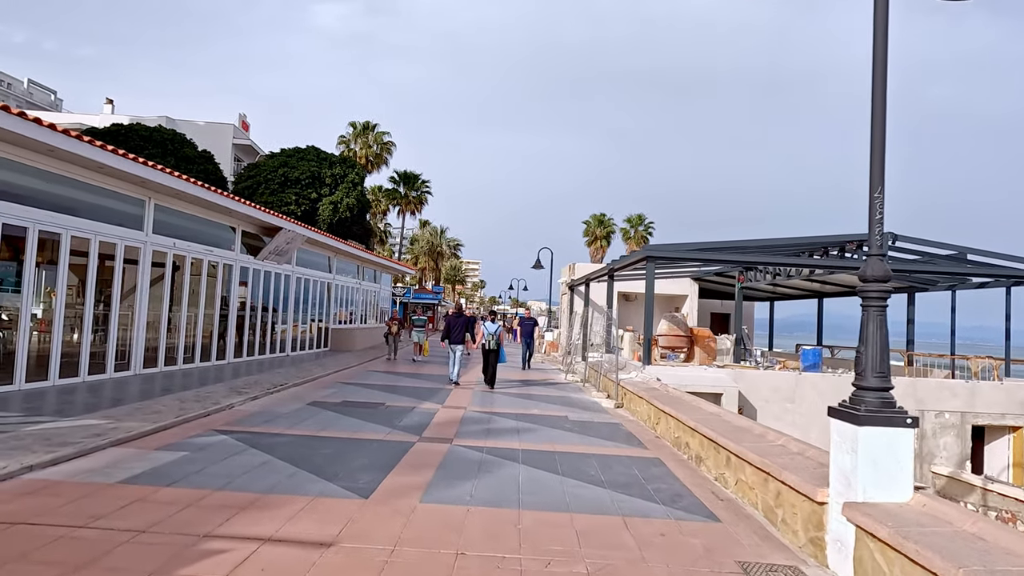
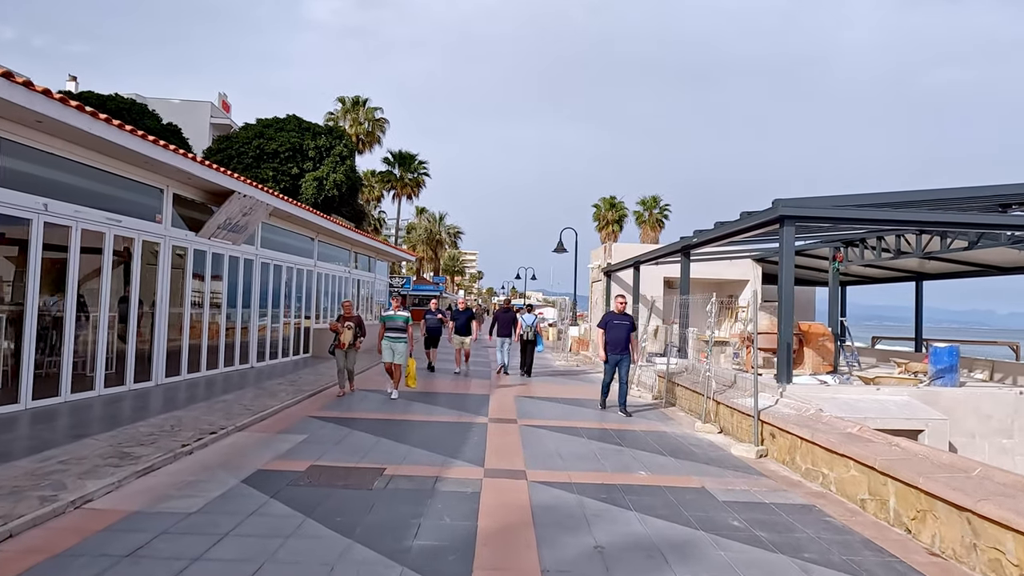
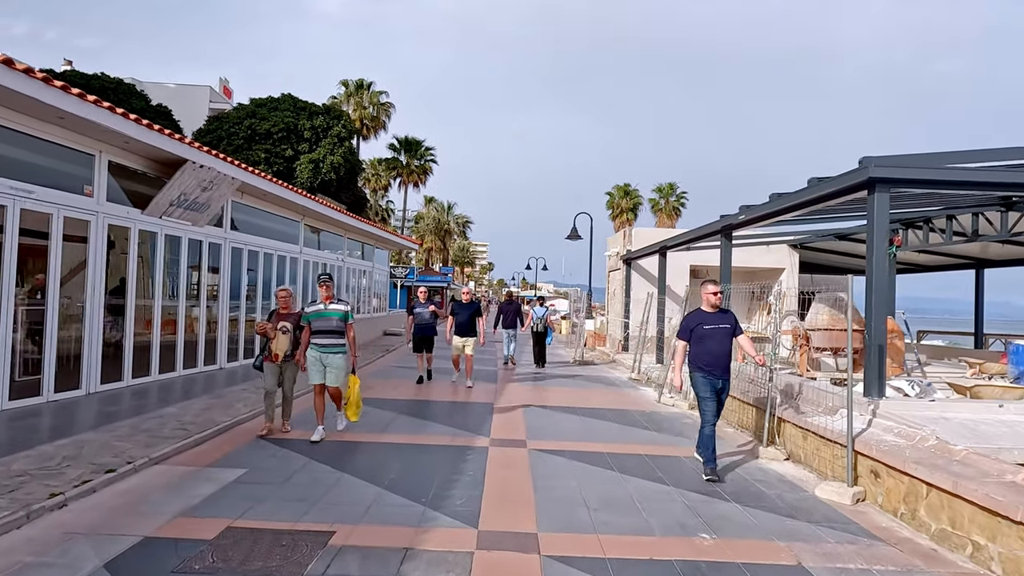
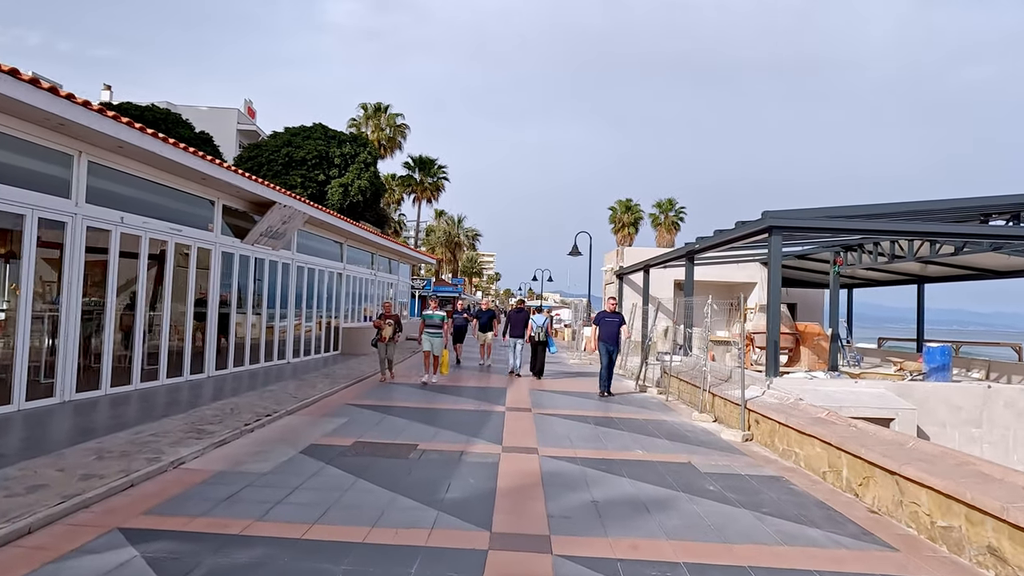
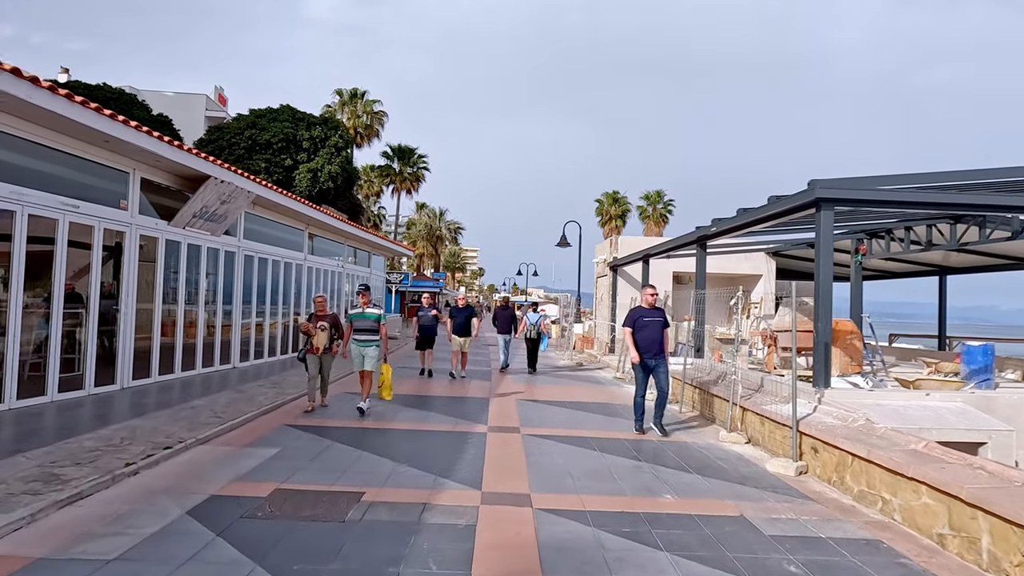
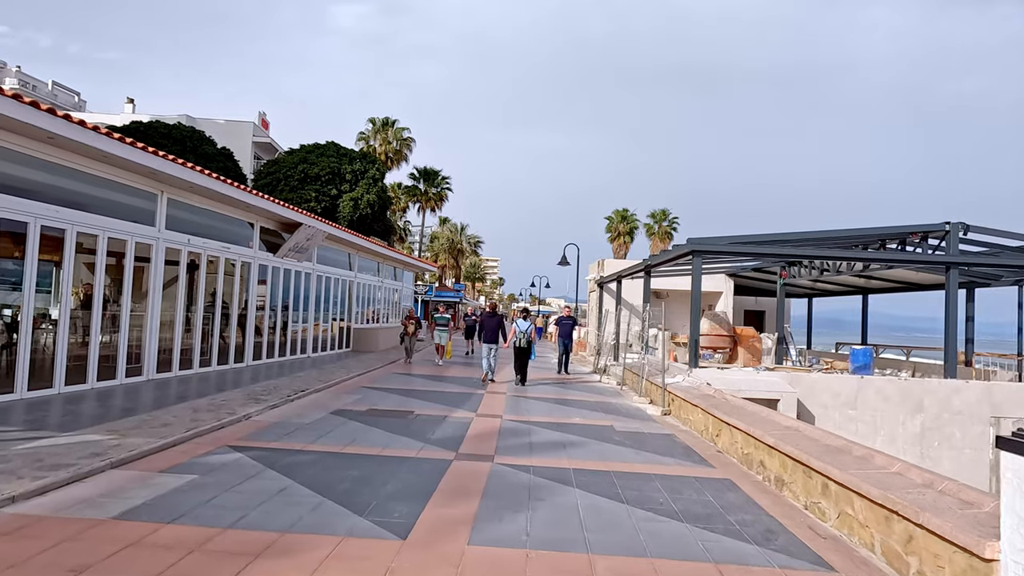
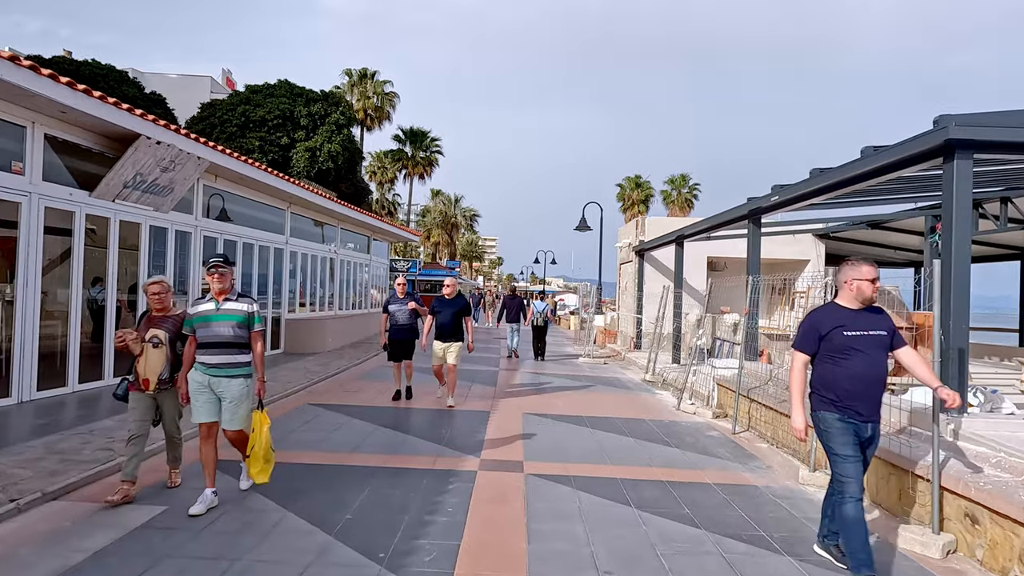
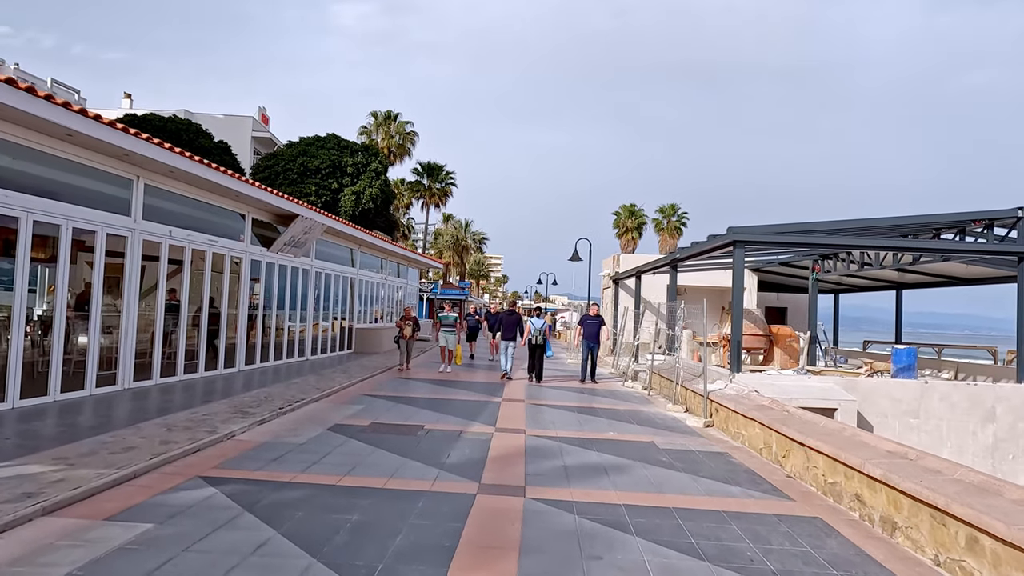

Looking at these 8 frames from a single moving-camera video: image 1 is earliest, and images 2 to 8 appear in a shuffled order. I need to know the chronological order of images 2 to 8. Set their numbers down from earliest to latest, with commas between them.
6, 8, 4, 2, 5, 3, 7
